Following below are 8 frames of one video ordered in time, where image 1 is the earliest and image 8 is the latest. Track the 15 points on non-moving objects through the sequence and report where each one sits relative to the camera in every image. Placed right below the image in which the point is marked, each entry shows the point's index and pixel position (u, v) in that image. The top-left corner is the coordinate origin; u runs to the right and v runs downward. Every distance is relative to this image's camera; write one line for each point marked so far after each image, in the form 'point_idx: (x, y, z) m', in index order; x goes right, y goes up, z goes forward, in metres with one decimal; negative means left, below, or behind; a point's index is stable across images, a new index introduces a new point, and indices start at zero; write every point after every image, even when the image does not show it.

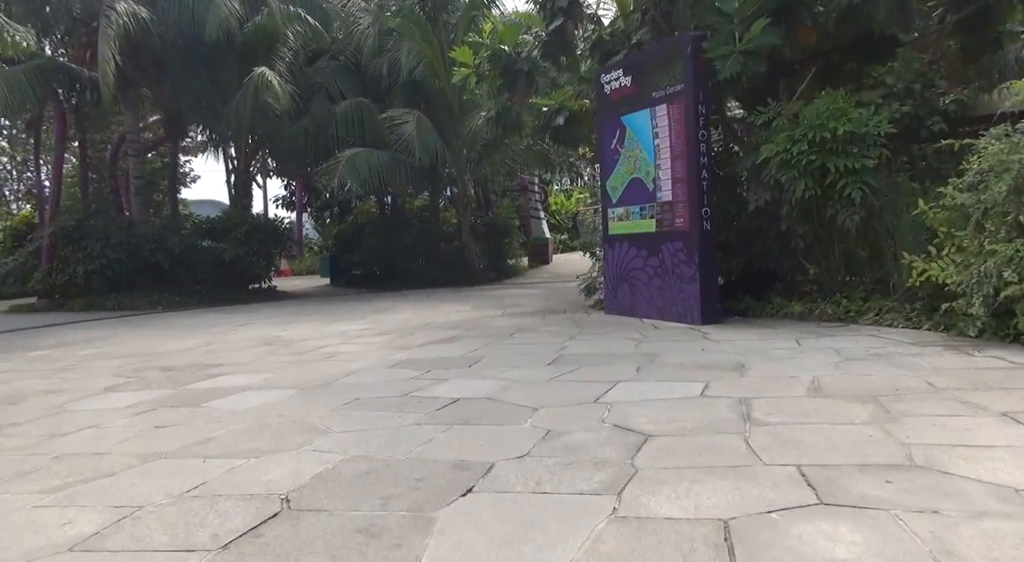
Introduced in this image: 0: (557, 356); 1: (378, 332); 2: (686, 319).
0: (+0.5, -0.8, +6.7) m
1: (-1.9, -0.7, +9.5) m
2: (+2.2, -0.5, +8.5) m
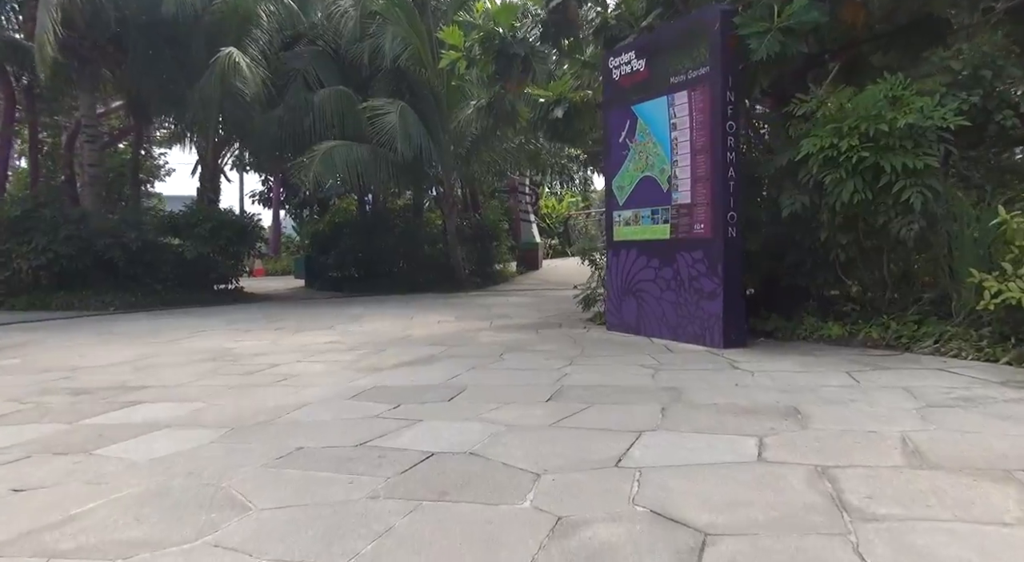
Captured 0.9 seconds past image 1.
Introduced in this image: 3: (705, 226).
0: (+0.4, -0.9, +5.4) m
1: (-2.0, -0.8, +8.2) m
2: (+2.1, -0.7, +7.3) m
3: (+2.1, +0.6, +7.3) m
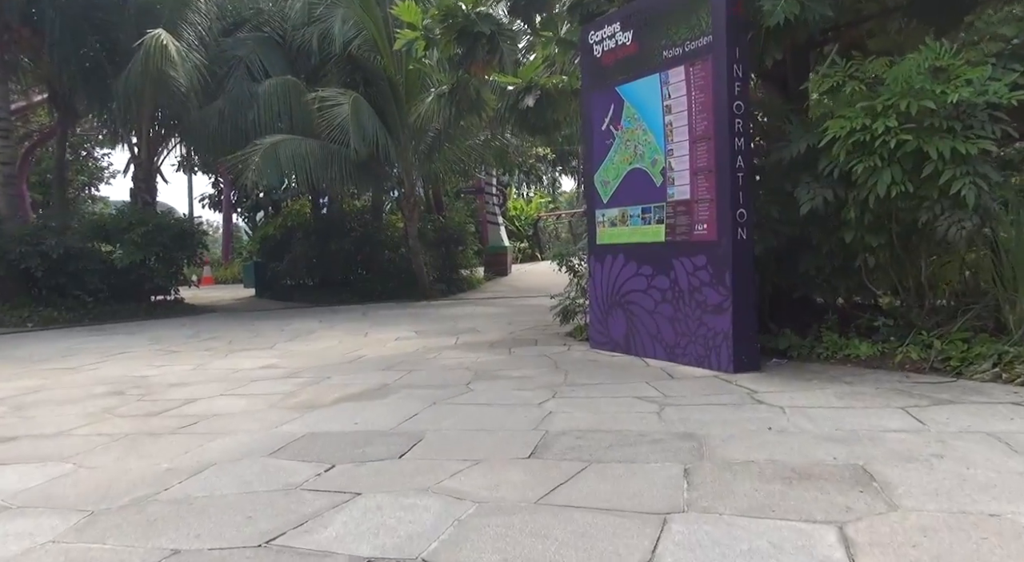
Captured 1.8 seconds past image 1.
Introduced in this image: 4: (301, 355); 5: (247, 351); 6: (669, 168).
0: (+0.2, -1.0, +4.2) m
1: (-2.3, -1.0, +6.8) m
2: (+1.8, -0.8, +6.2) m
3: (+1.8, +0.5, +6.2) m
4: (-2.5, -0.9, +8.2) m
5: (-3.4, -0.9, +8.6) m
6: (+1.5, +1.1, +6.6) m
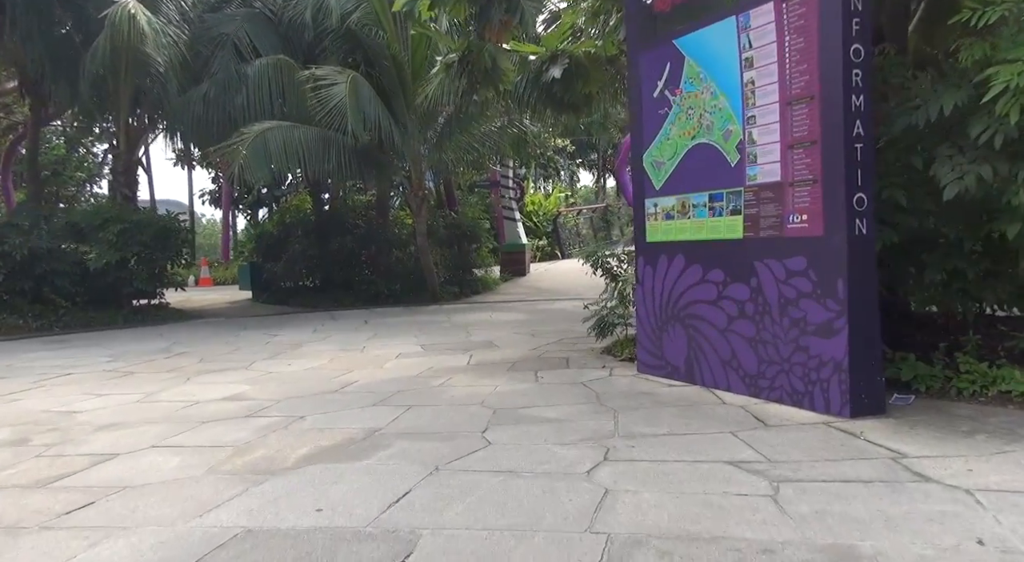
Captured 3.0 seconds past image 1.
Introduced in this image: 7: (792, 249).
0: (+0.4, -1.1, +2.6) m
1: (-2.1, -1.0, +5.3) m
2: (+2.0, -0.8, +4.6) m
3: (+2.0, +0.4, +4.5) m
4: (-2.3, -1.0, +6.6) m
5: (-3.1, -1.0, +7.1) m
6: (+1.7, +1.0, +5.0) m
7: (+1.9, +0.2, +4.7) m
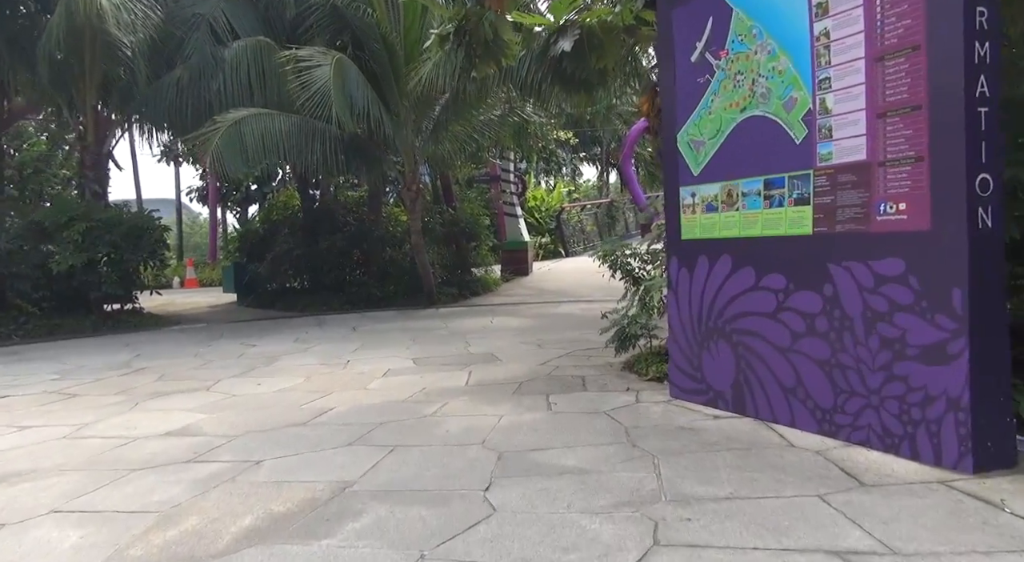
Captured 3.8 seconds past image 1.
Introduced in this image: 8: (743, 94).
0: (+0.4, -1.1, +1.5) m
1: (-2.0, -1.1, +4.2) m
2: (+2.1, -0.9, +3.5) m
3: (+2.1, +0.4, +3.5) m
4: (-2.2, -1.0, +5.6) m
5: (-3.1, -1.0, +6.0) m
6: (+1.8, +1.0, +3.9) m
7: (+2.0, +0.2, +3.6) m
8: (+1.5, +1.2, +4.4) m
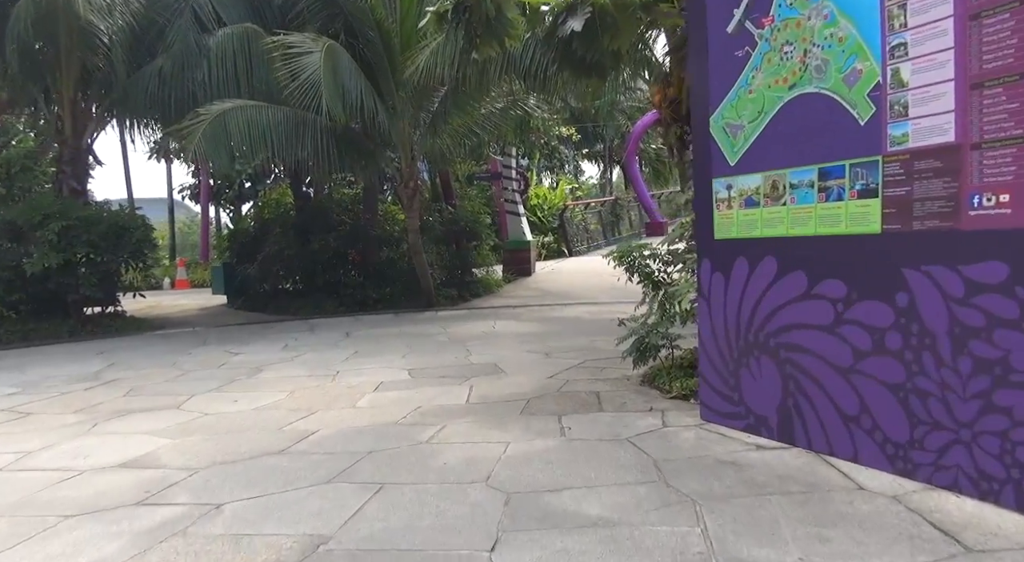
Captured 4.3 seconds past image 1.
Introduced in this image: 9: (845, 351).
0: (+0.5, -1.2, +0.9) m
1: (-2.0, -1.2, +3.6) m
2: (+2.1, -0.9, +2.8) m
3: (+2.1, +0.3, +2.8) m
4: (-2.2, -1.1, +4.9) m
5: (-3.0, -1.1, +5.4) m
6: (+1.8, +0.9, +3.2) m
7: (+2.0, +0.1, +2.9) m
8: (+1.6, +1.2, +3.8) m
9: (+1.7, -0.4, +3.5) m
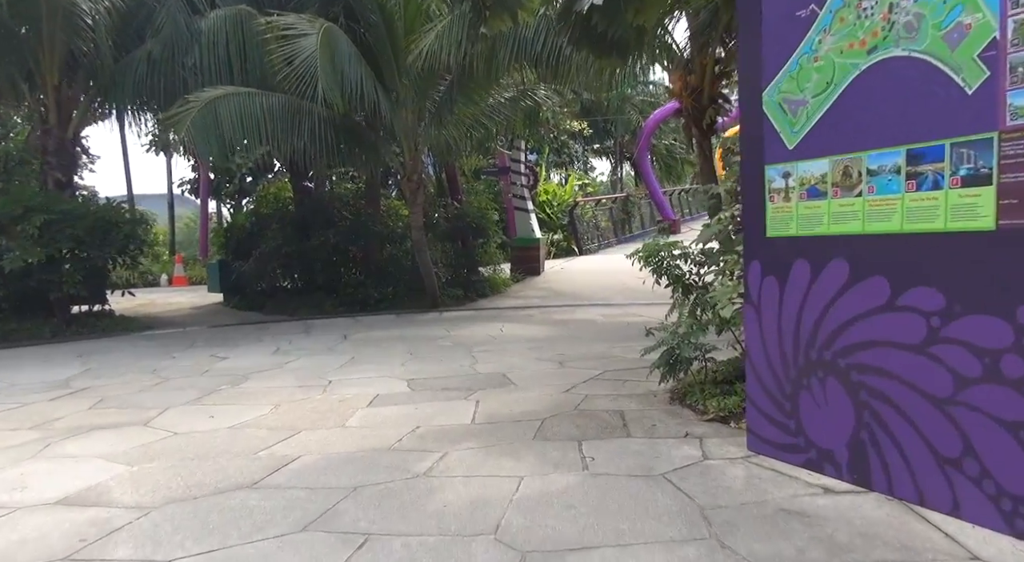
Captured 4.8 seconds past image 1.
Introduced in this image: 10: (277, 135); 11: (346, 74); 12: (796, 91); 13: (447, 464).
0: (+0.5, -1.2, +0.2) m
1: (-1.9, -1.2, +2.9) m
2: (+2.2, -1.0, +2.1) m
3: (+2.2, +0.3, +2.1) m
4: (-2.1, -1.1, +4.2) m
5: (-2.9, -1.1, +4.7) m
6: (+1.9, +0.9, +2.5) m
7: (+2.1, +0.1, +2.2) m
8: (+1.6, +1.2, +3.1) m
9: (+1.8, -0.4, +2.8) m
10: (-3.4, +2.1, +9.8) m
11: (-2.3, +2.9, +9.5) m
12: (+1.5, +1.0, +3.4) m
13: (-0.4, -1.0, +3.9) m
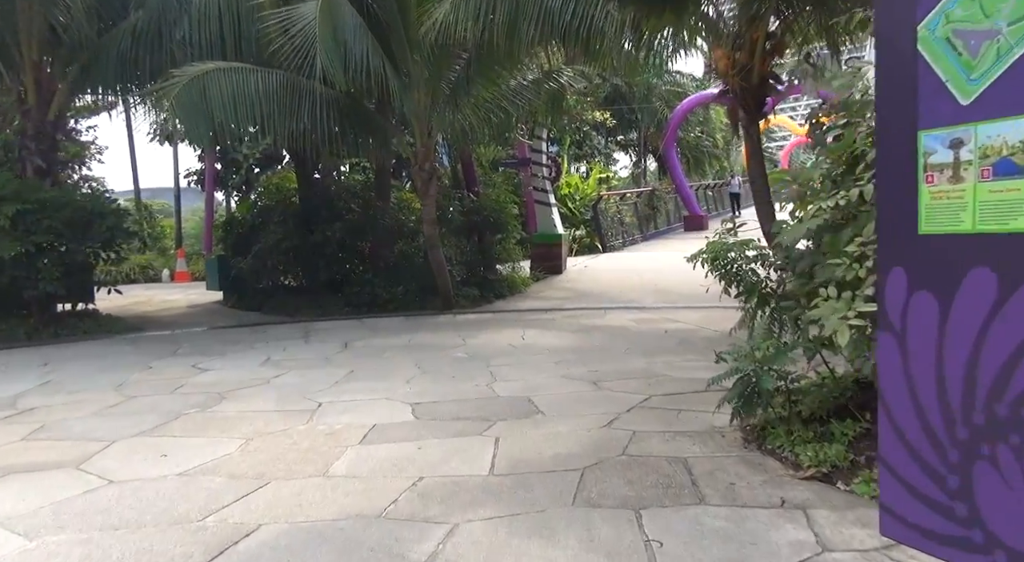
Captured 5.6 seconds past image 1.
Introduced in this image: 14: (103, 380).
0: (+0.6, -1.3, -0.9) m
1: (-1.8, -1.2, +1.9) m
2: (+2.3, -1.0, +1.0) m
3: (+2.3, +0.2, +0.9) m
4: (-1.9, -1.1, +3.2) m
5: (-2.8, -1.1, +3.7) m
6: (+2.0, +0.8, +1.4) m
7: (+2.2, 0.0, +1.1) m
8: (+1.8, +1.1, +1.9) m
9: (+1.9, -0.5, +1.7) m
10: (-3.1, +2.1, +8.8) m
11: (-2.0, +2.9, +8.4) m
12: (+1.6, +0.9, +2.3) m
13: (-0.2, -1.1, +2.8) m
14: (-4.0, -1.0, +6.6) m
